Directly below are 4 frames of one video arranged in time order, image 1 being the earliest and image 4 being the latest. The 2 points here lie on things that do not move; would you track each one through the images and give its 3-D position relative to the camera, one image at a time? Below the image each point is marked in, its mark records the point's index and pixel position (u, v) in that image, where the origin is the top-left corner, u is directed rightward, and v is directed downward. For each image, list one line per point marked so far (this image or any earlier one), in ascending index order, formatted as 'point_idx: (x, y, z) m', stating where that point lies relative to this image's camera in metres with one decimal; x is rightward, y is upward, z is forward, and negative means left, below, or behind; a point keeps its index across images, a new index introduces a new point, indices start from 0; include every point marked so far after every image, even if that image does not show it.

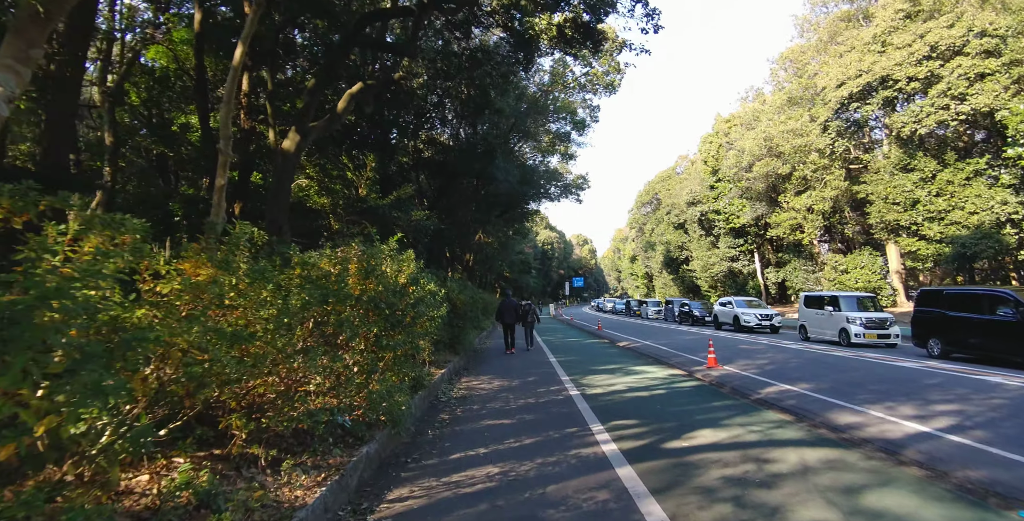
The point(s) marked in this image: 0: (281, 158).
0: (-6.1, +2.7, +12.3) m
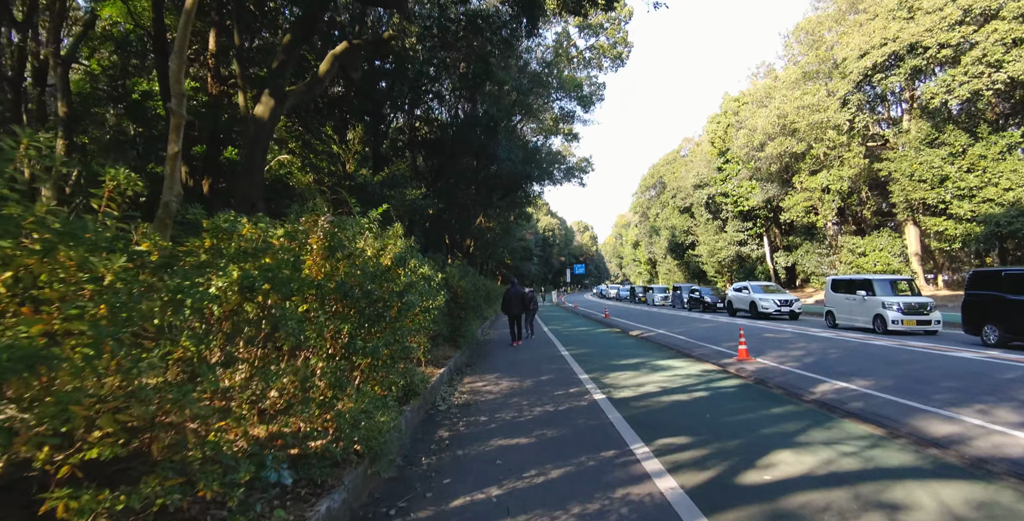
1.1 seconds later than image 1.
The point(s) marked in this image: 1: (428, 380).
0: (-5.9, +3.1, +10.7) m
1: (-1.3, -1.9, +7.2) m
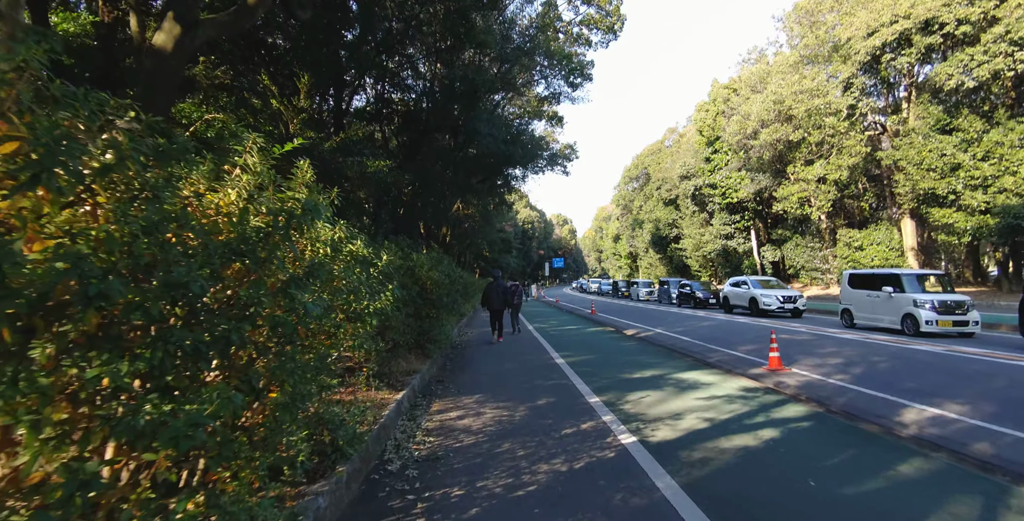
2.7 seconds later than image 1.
0: (-6.2, +3.4, +8.0) m
1: (-1.4, -1.6, +4.7) m
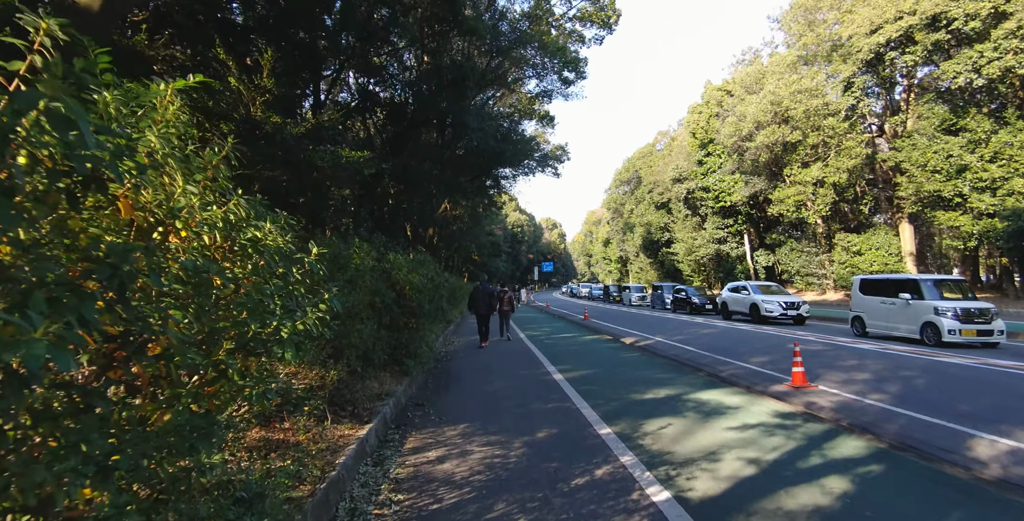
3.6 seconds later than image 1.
0: (-6.3, +3.4, +6.7) m
1: (-1.4, -1.6, +3.5) m
